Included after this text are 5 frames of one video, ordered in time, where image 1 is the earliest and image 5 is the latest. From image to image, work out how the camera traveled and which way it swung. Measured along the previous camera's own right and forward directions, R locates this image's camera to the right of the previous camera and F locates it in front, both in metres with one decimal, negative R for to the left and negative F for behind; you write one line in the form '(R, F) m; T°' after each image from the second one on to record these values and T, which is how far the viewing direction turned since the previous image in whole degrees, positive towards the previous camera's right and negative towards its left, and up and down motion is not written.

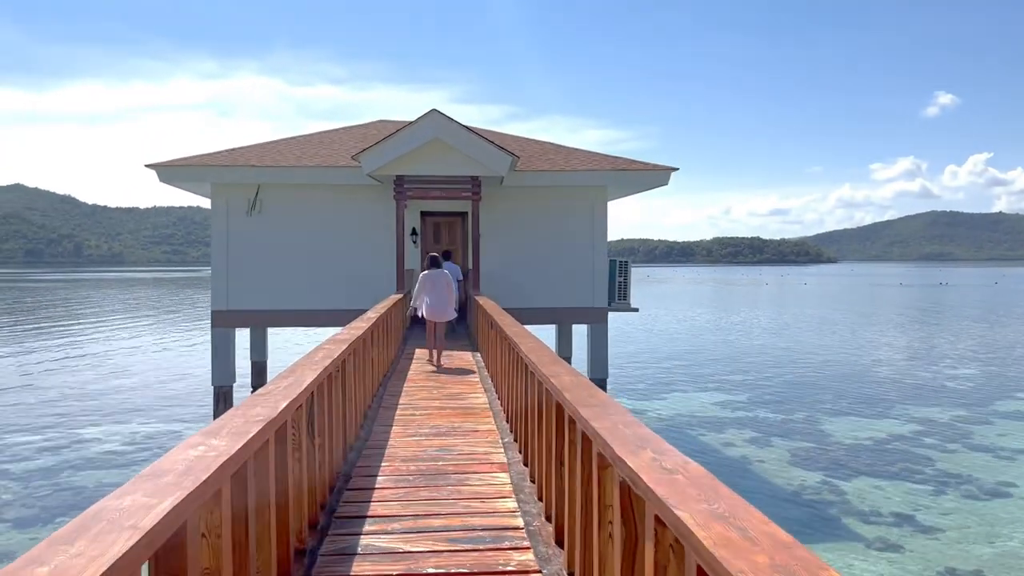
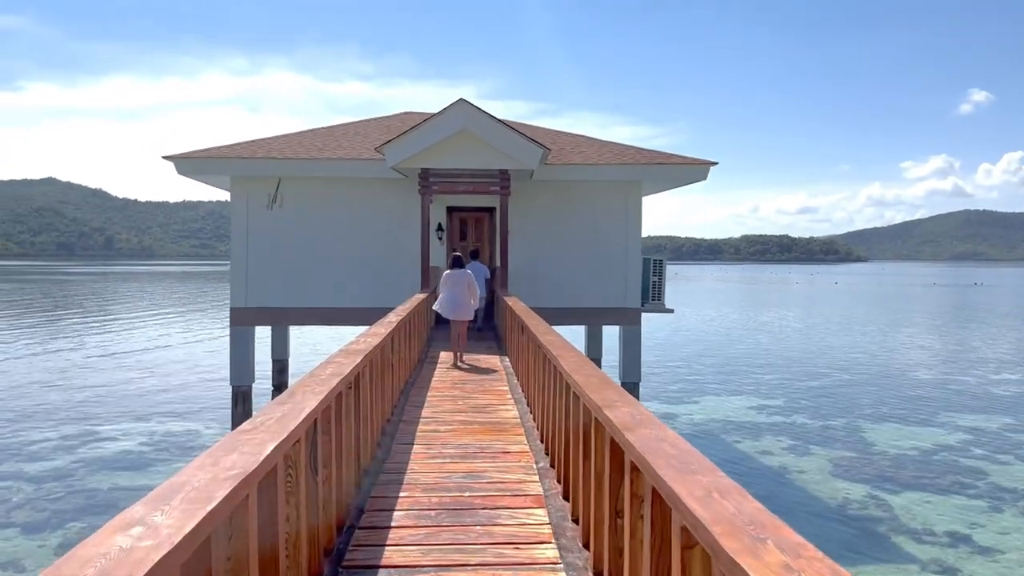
(-0.1, +0.8) m; -2°
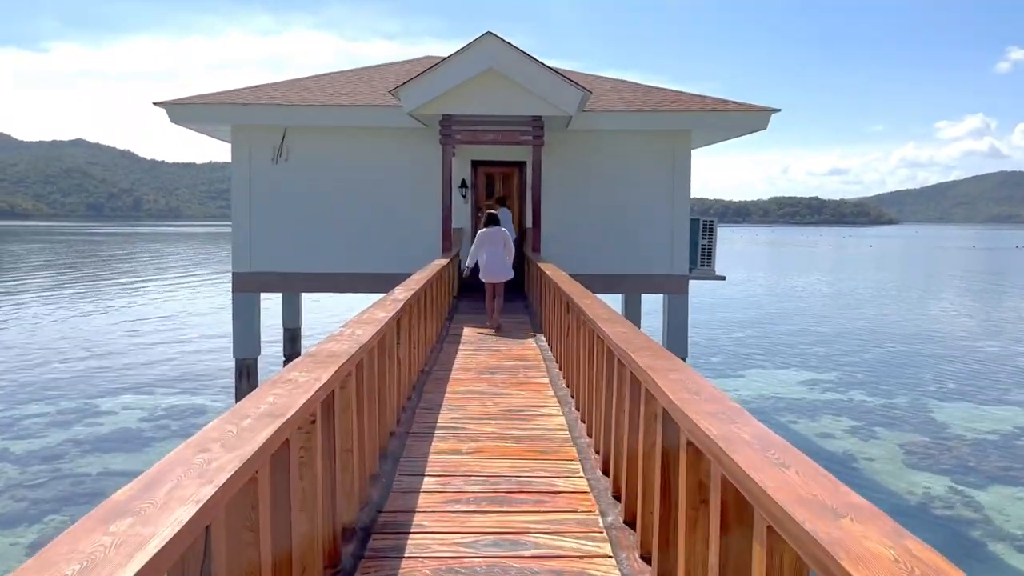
(-0.1, +1.9) m; -2°
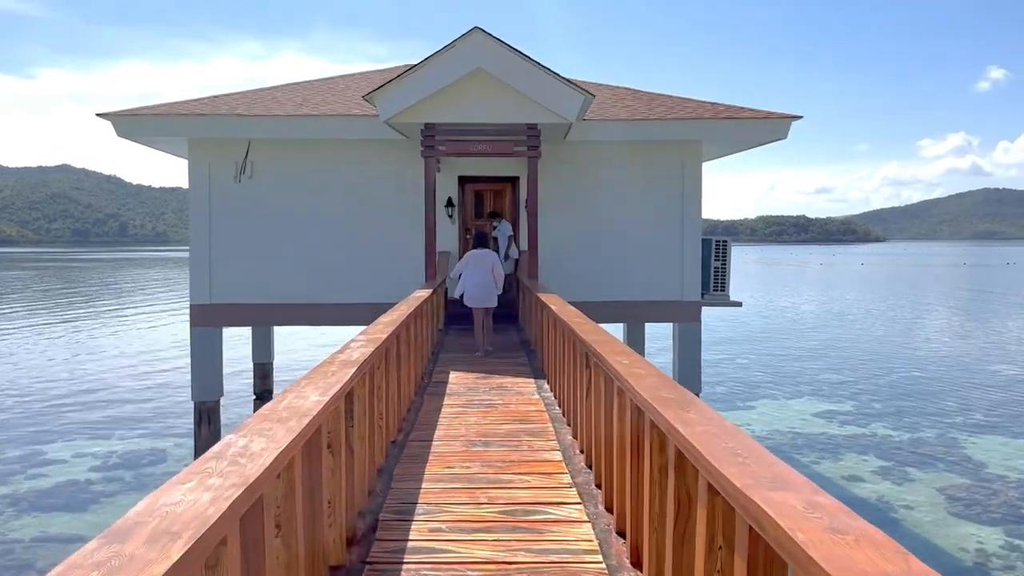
(-0.1, +1.7) m; +1°
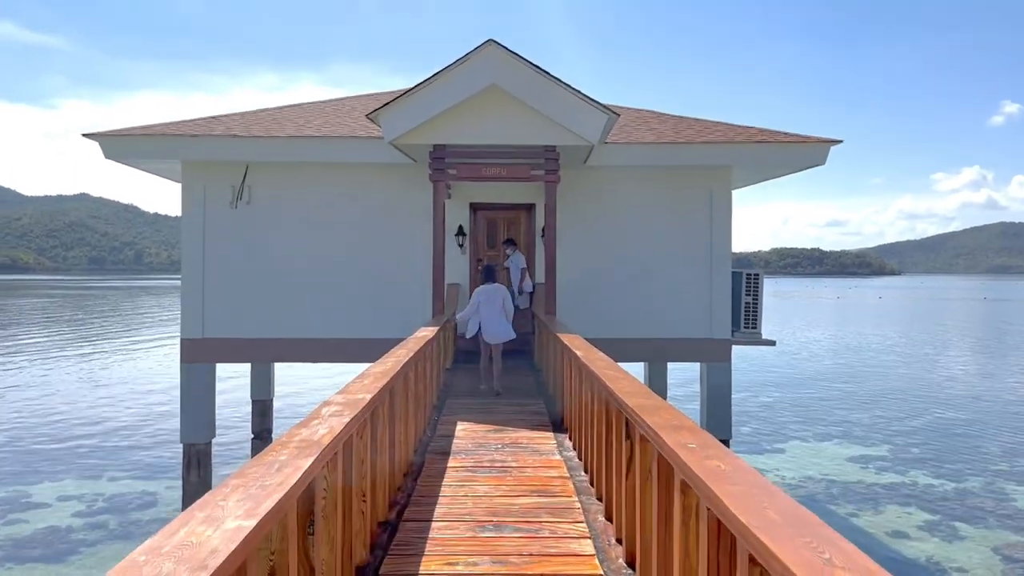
(0.0, +1.0) m; -1°
